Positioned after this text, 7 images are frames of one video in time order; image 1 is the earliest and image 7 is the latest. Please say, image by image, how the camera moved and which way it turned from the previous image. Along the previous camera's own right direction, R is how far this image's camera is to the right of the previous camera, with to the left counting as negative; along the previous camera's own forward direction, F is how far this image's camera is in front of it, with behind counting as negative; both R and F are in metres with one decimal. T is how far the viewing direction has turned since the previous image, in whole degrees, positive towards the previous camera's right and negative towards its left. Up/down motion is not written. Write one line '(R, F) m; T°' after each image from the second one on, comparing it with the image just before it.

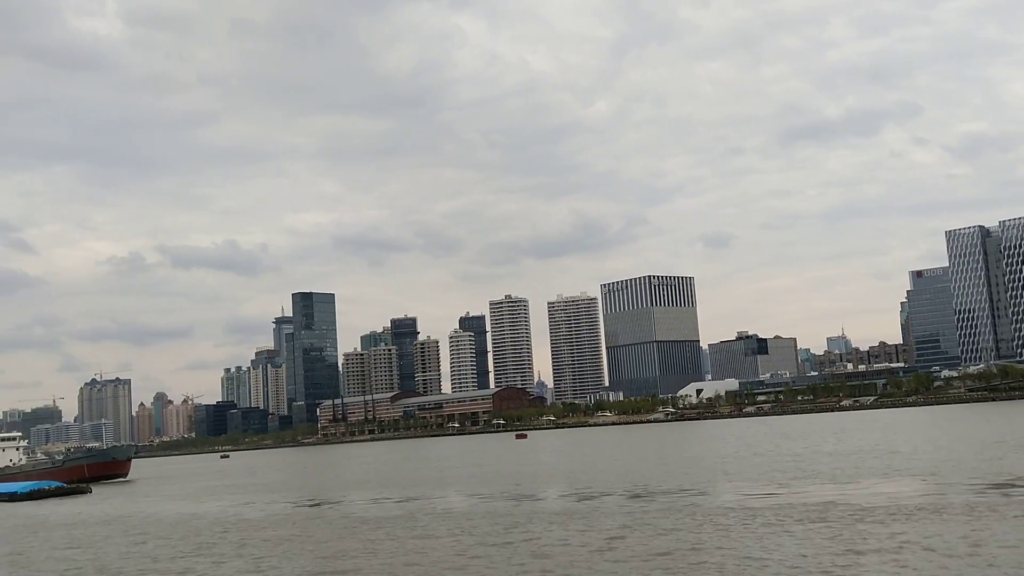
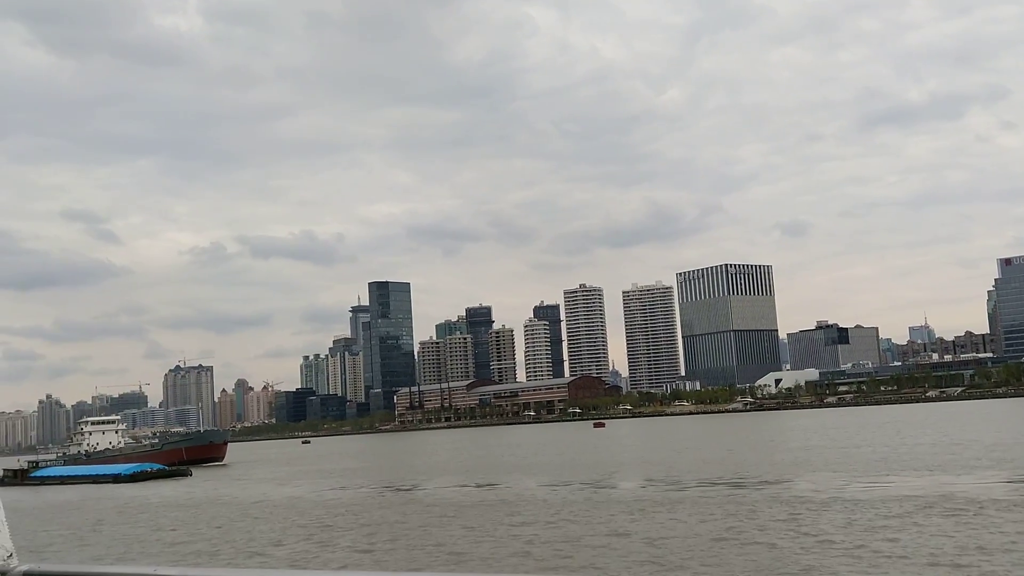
(-0.4, -0.3) m; -4°
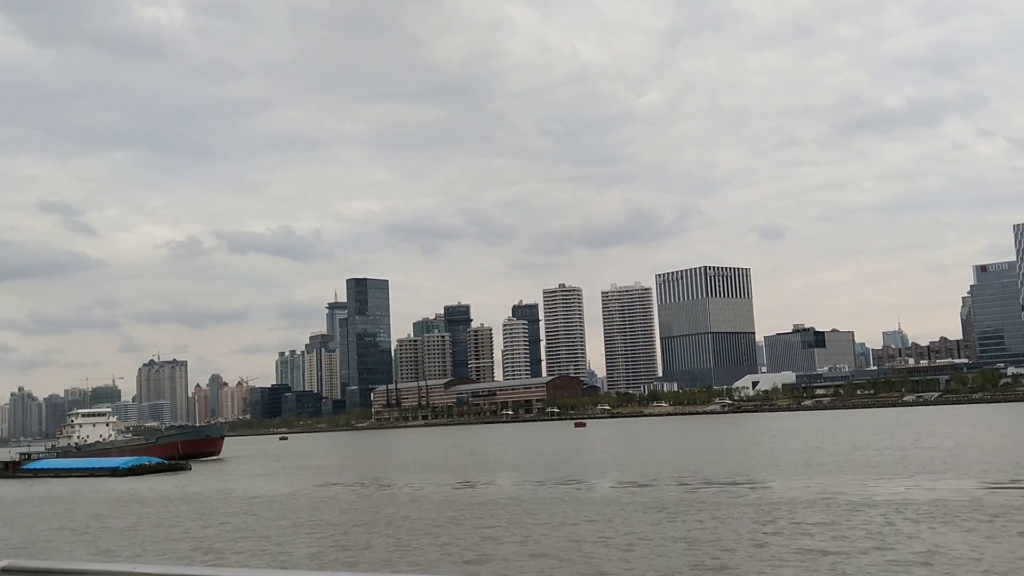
(-1.0, -0.4) m; +1°
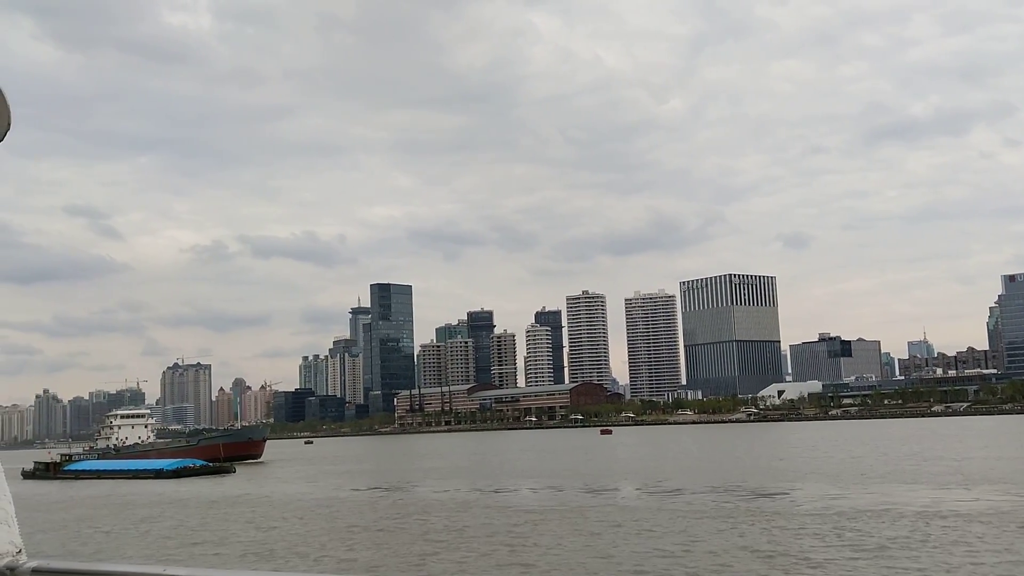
(-1.0, +0.1) m; -1°
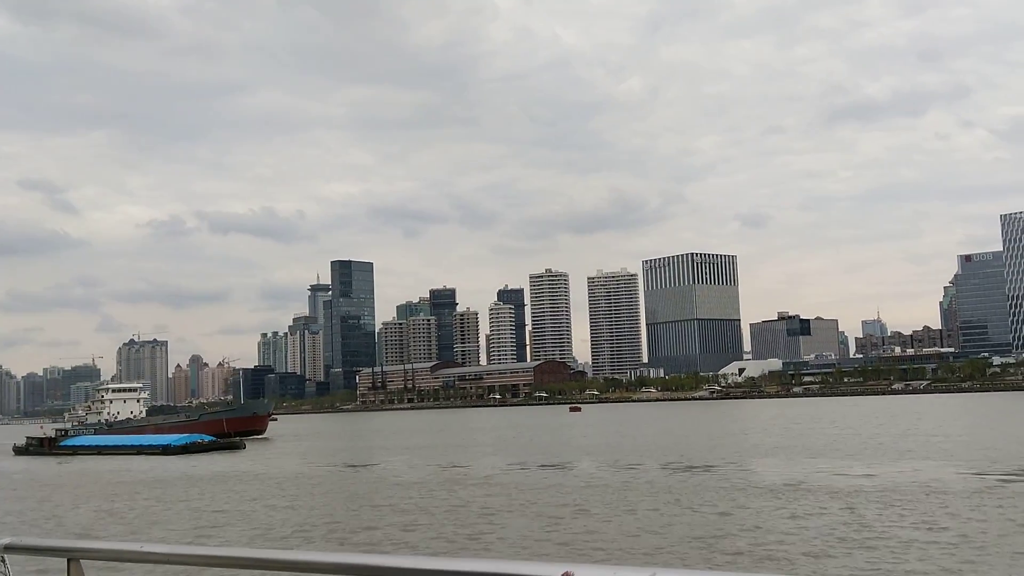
(-1.9, -1.3) m; +2°
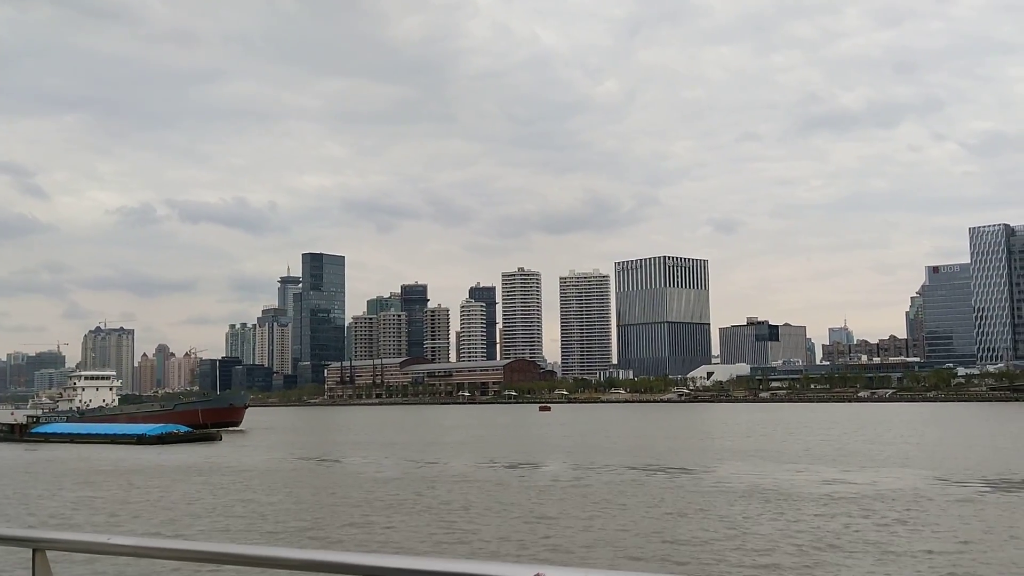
(-0.5, -0.2) m; +2°
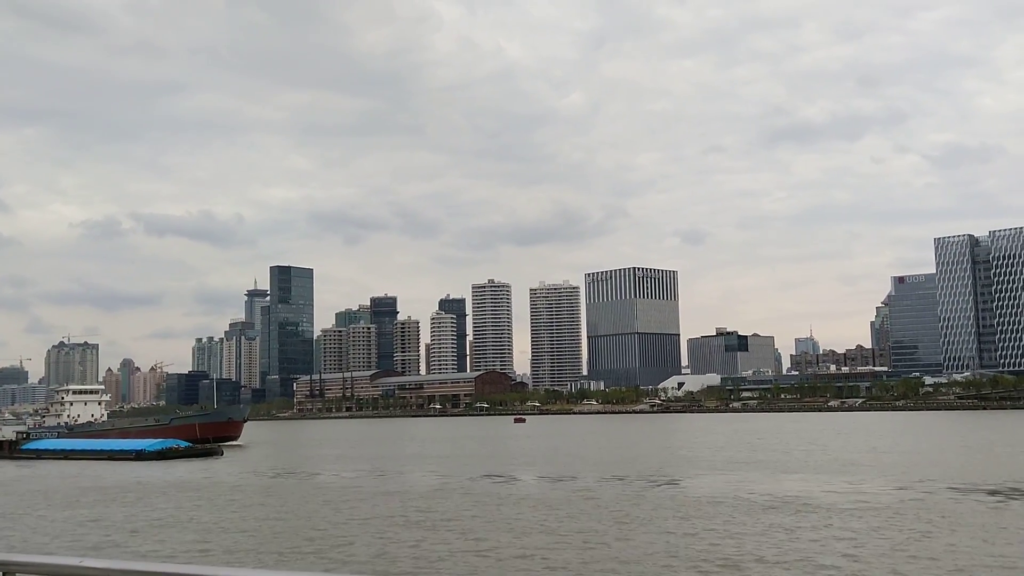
(-1.3, -1.1) m; +2°
